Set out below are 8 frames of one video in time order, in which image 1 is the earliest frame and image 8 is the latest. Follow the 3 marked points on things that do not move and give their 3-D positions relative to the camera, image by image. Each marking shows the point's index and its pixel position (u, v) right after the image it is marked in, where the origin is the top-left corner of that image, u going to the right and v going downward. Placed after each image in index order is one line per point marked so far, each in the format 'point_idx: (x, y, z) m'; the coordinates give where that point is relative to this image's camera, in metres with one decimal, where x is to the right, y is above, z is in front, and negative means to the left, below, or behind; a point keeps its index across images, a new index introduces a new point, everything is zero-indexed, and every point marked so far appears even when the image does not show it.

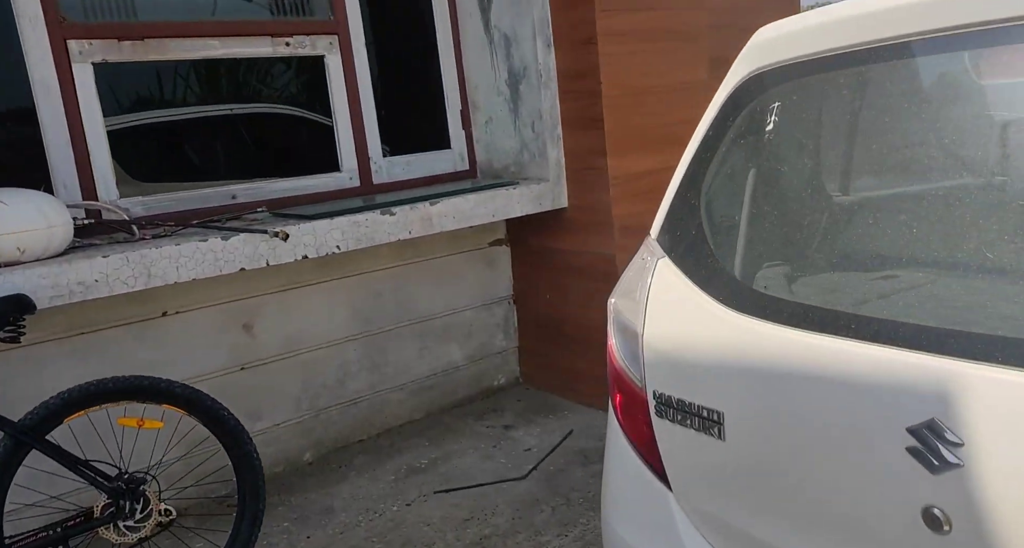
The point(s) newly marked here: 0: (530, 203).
0: (+0.1, +0.3, +3.2) m
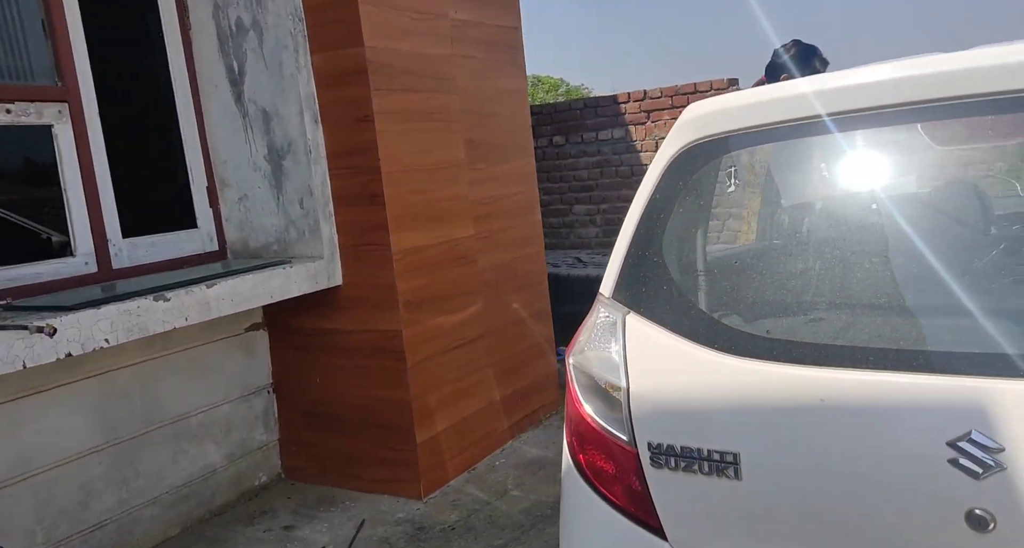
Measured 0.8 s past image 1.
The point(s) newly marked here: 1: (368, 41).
0: (-0.8, 0.0, +3.0) m
1: (-0.5, +0.9, +2.9) m
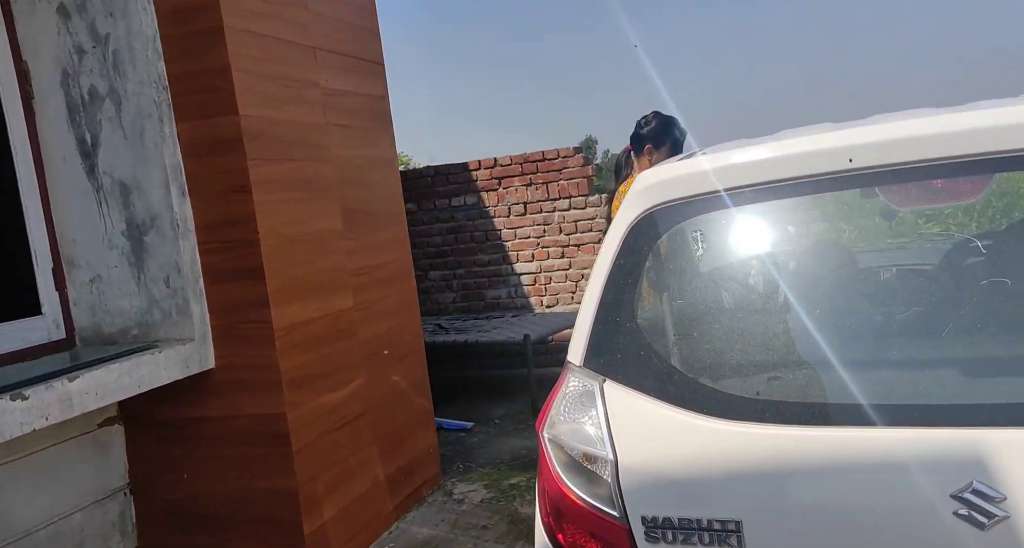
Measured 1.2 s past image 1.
0: (-1.2, -0.3, +2.7) m
1: (-1.0, +0.6, +2.8) m
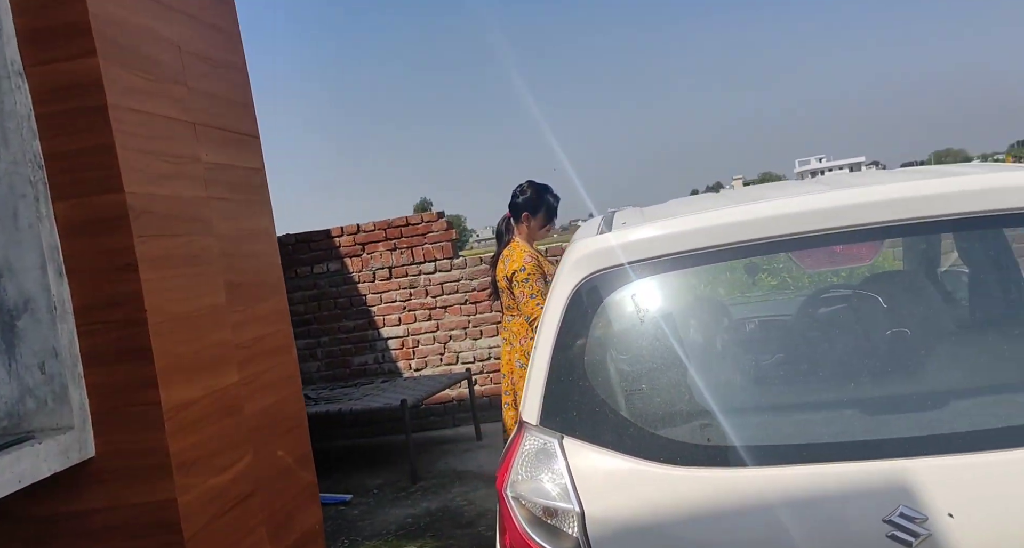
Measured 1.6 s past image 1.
0: (-1.5, -0.6, +2.6) m
1: (-1.3, +0.3, +2.7) m
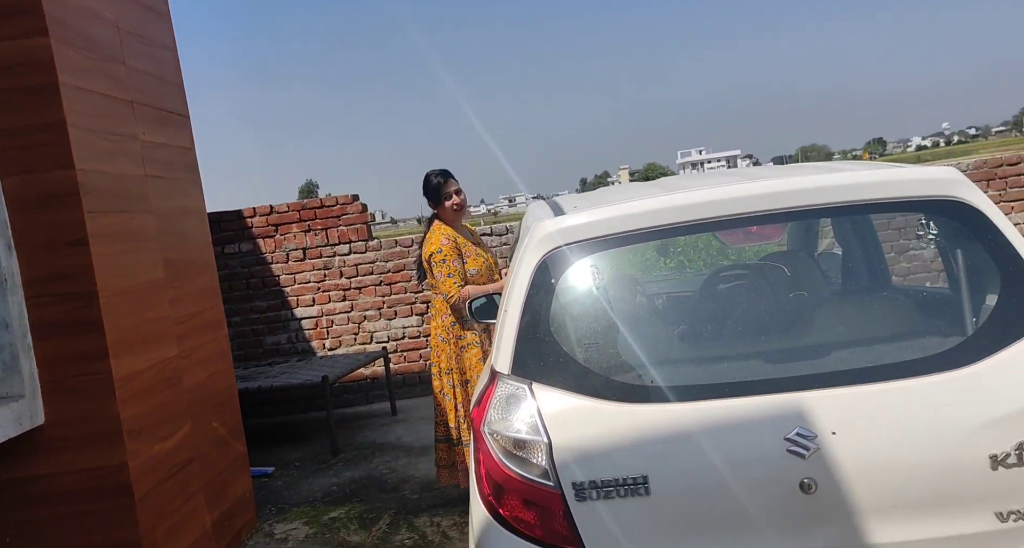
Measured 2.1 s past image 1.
0: (-1.7, -0.5, +2.6) m
1: (-1.5, +0.4, +2.8) m
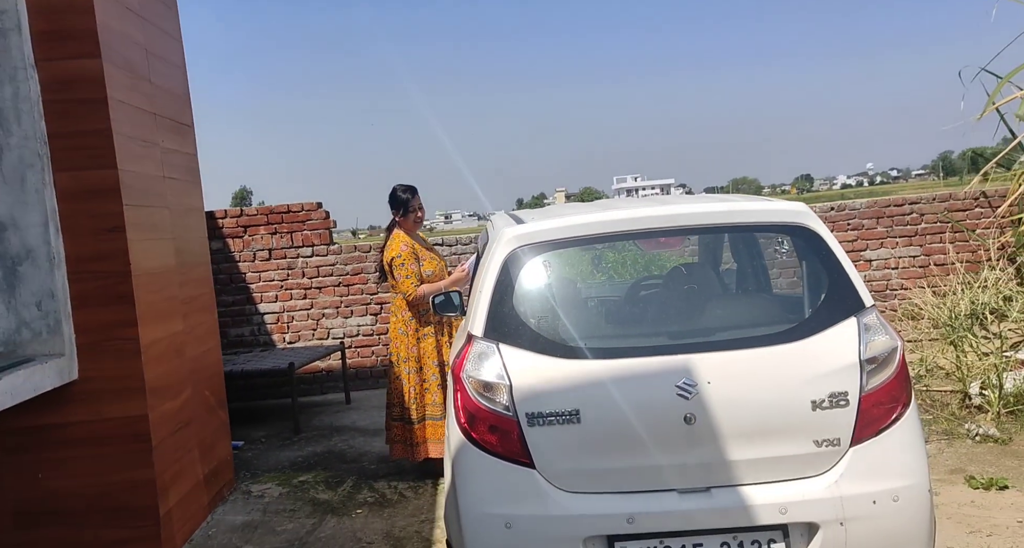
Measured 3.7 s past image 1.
0: (-1.9, -0.4, +3.2) m
1: (-1.7, +0.5, +3.4) m
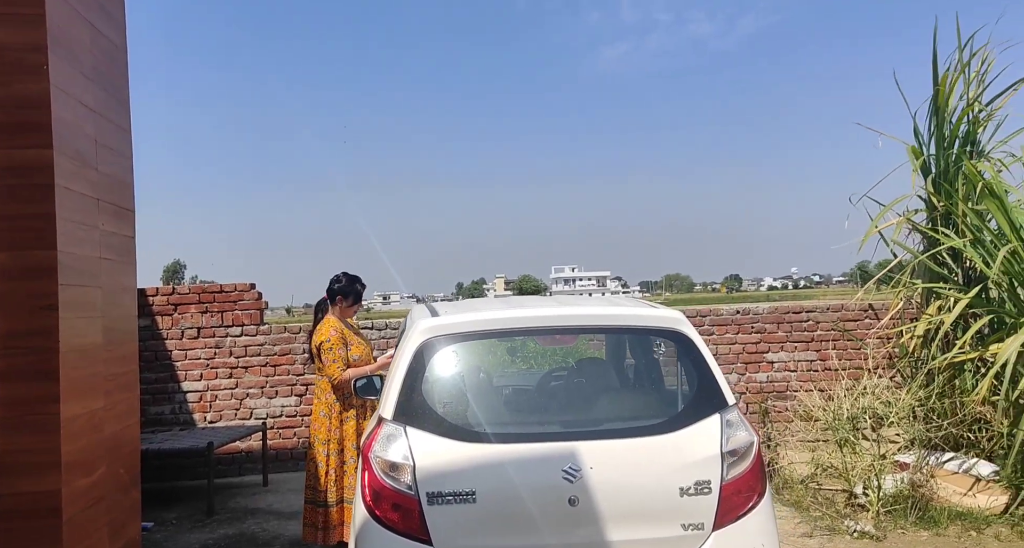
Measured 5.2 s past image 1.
0: (-2.2, -0.7, +3.2) m
1: (-2.0, +0.1, +3.5) m
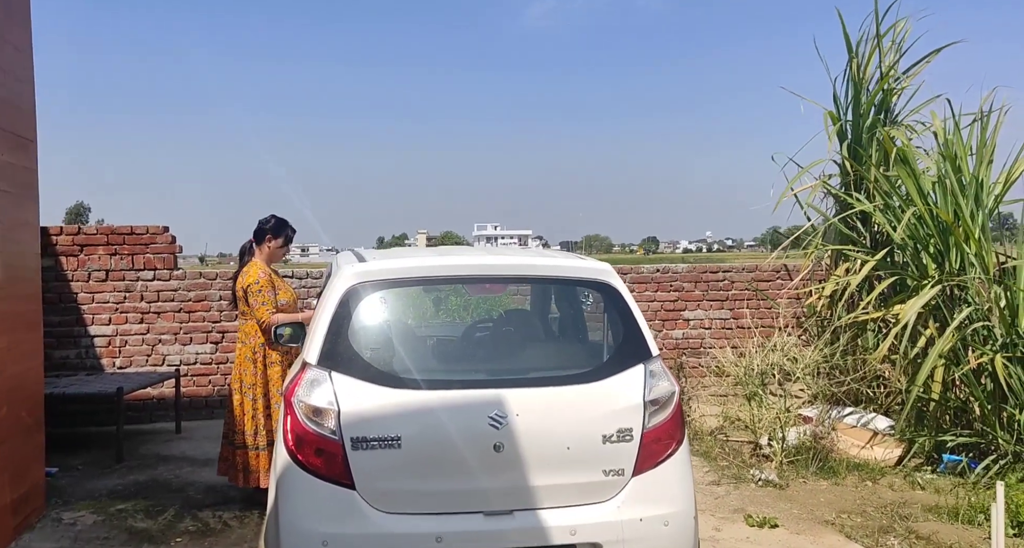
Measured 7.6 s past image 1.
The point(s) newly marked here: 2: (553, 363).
0: (-2.5, -0.4, +3.0) m
1: (-2.3, +0.4, +3.3) m
2: (+0.1, -0.3, +3.0) m
